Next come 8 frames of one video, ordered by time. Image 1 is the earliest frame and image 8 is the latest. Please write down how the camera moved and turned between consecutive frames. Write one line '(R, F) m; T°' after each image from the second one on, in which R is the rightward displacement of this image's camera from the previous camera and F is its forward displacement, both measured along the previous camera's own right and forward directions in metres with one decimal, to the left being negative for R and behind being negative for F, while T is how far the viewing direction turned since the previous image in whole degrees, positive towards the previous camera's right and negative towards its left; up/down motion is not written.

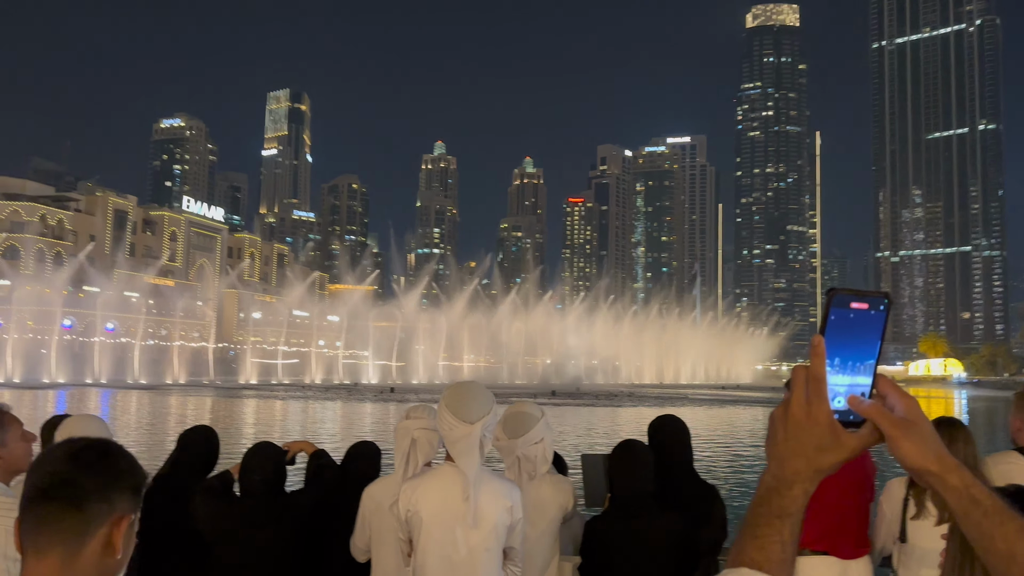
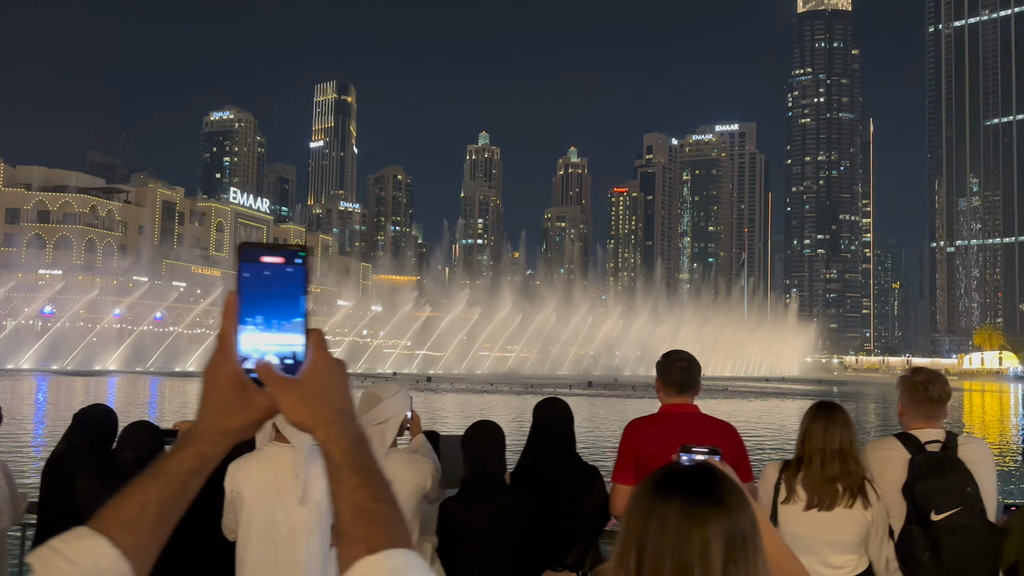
(+1.0, +0.1) m; -3°
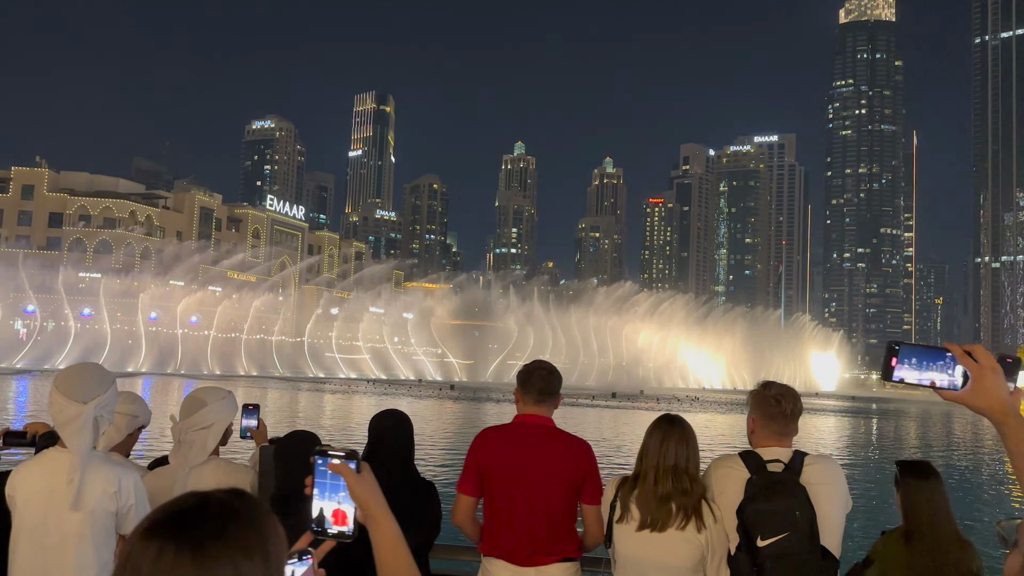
(+1.1, +0.2) m; -2°
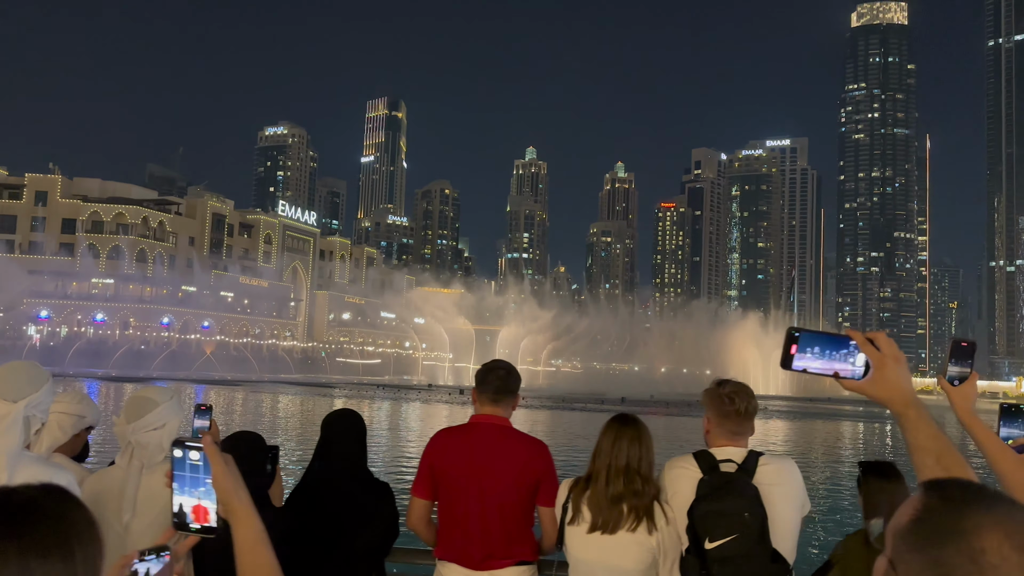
(+0.3, +0.1) m; -1°
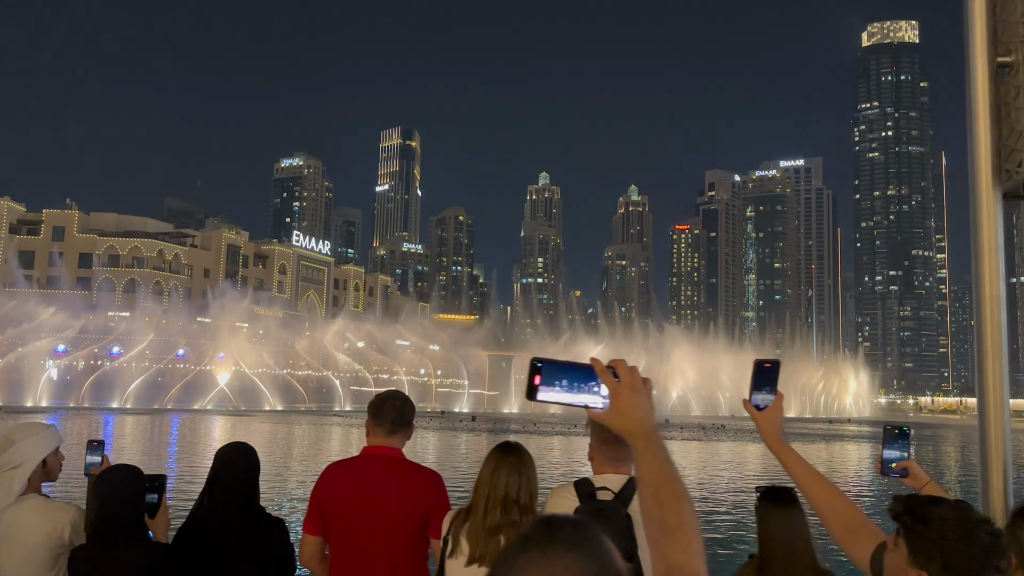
(+0.7, 0.0) m; -1°
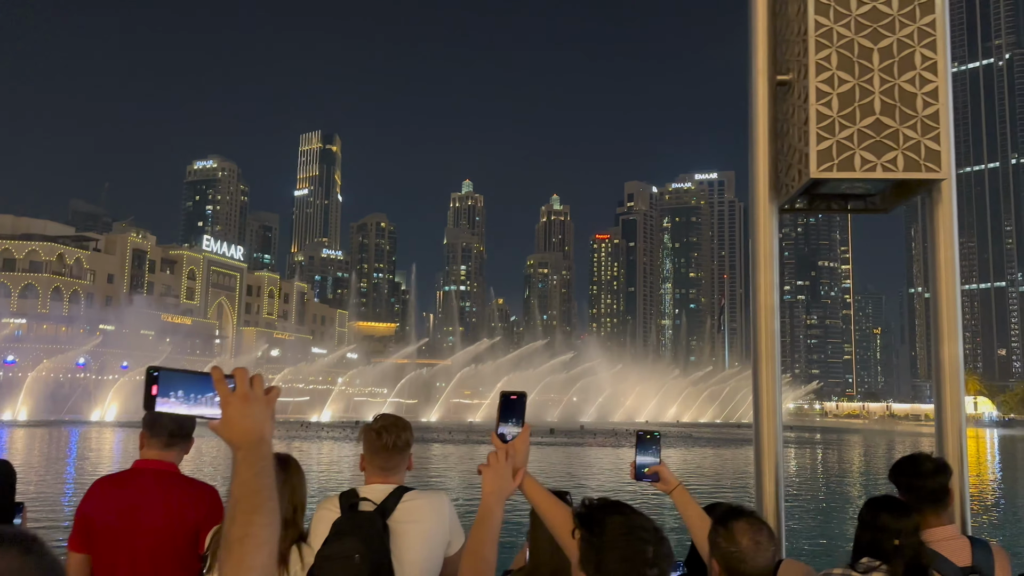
(+0.8, 0.0) m; +6°
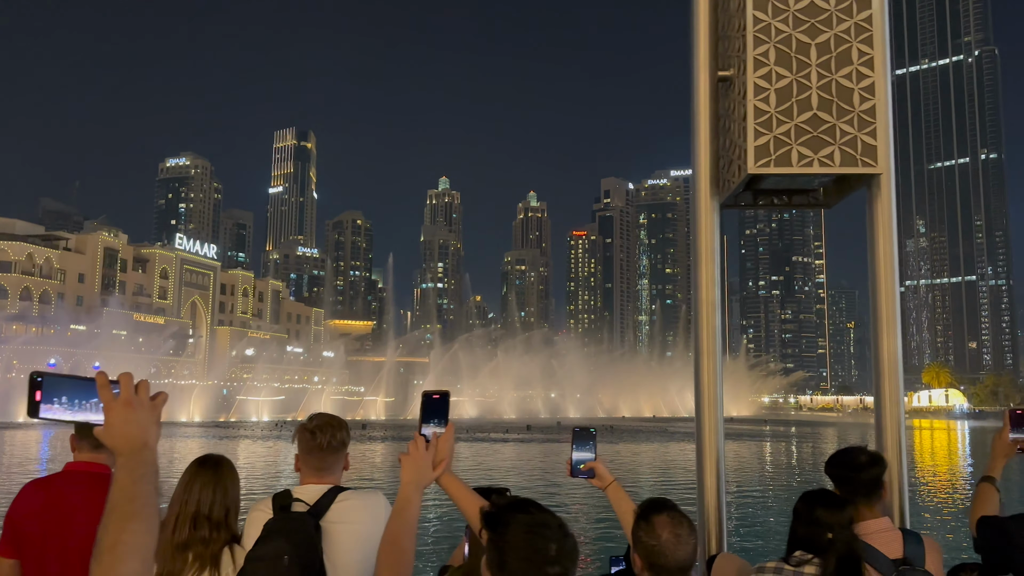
(+0.2, 0.0) m; +2°
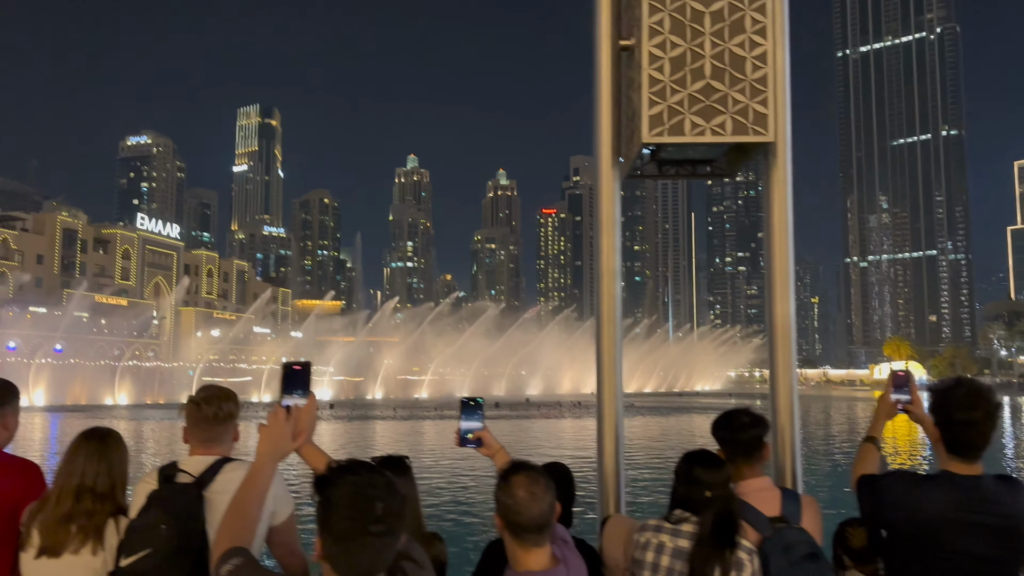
(+0.4, 0.0) m; +2°
